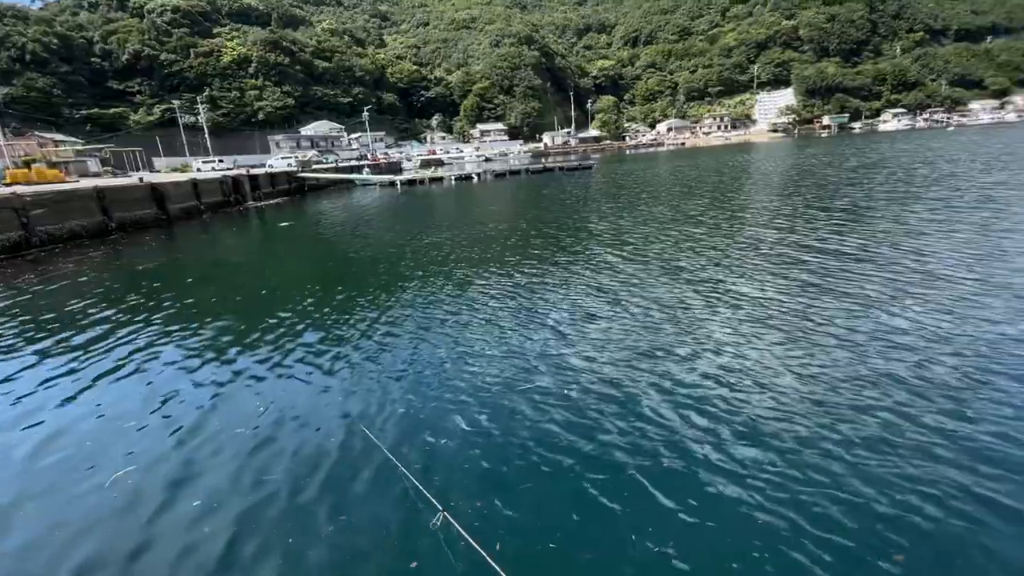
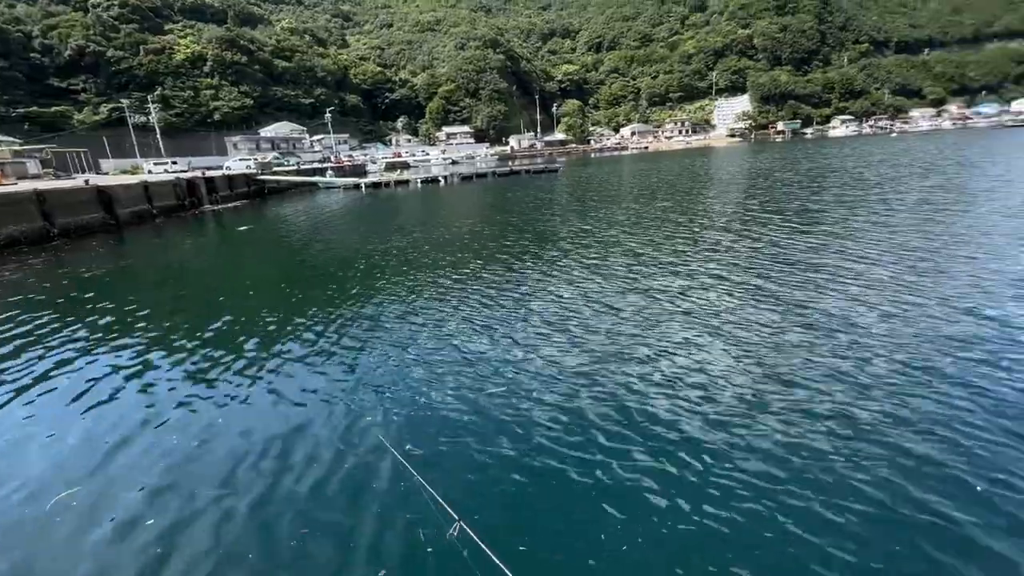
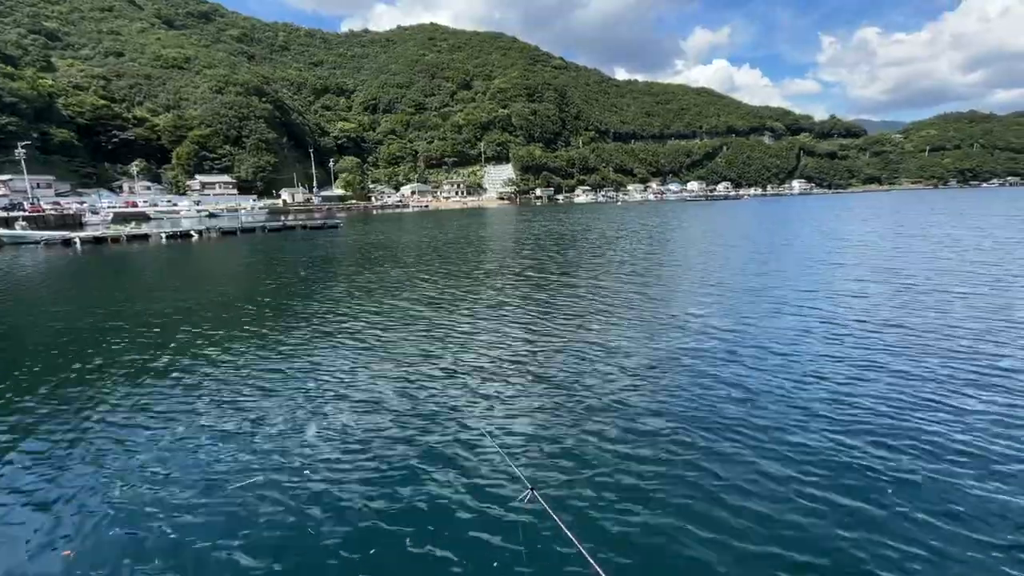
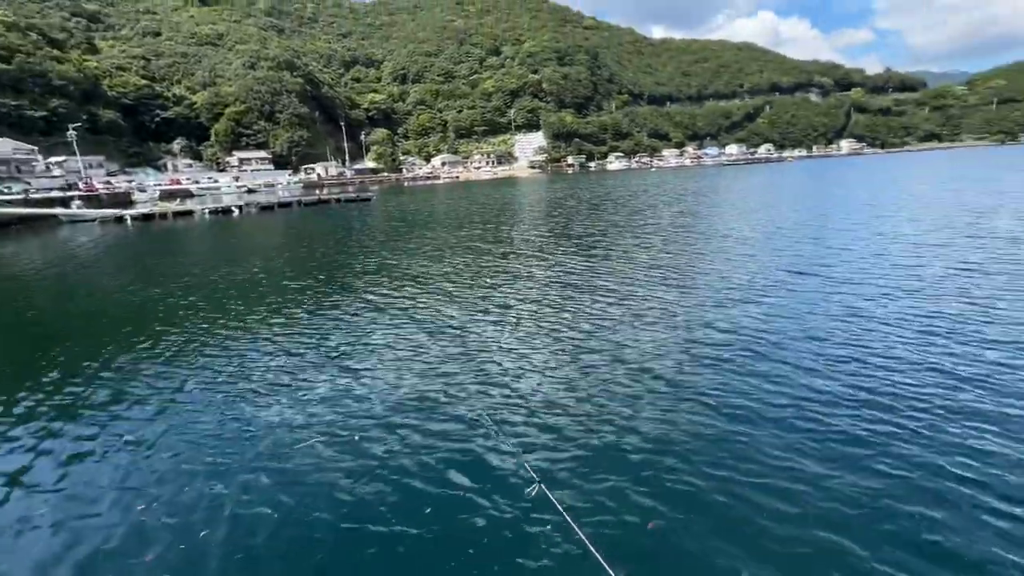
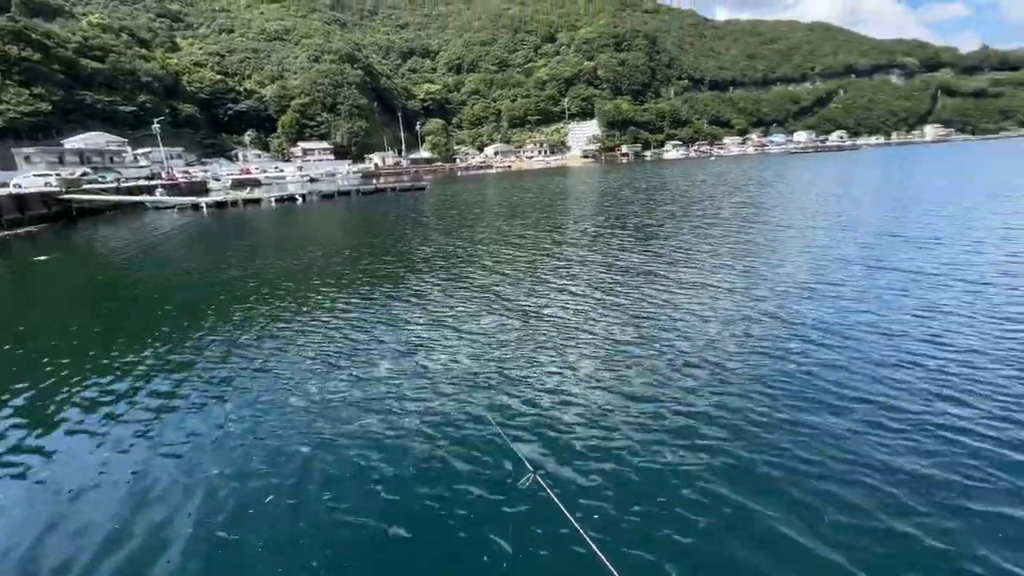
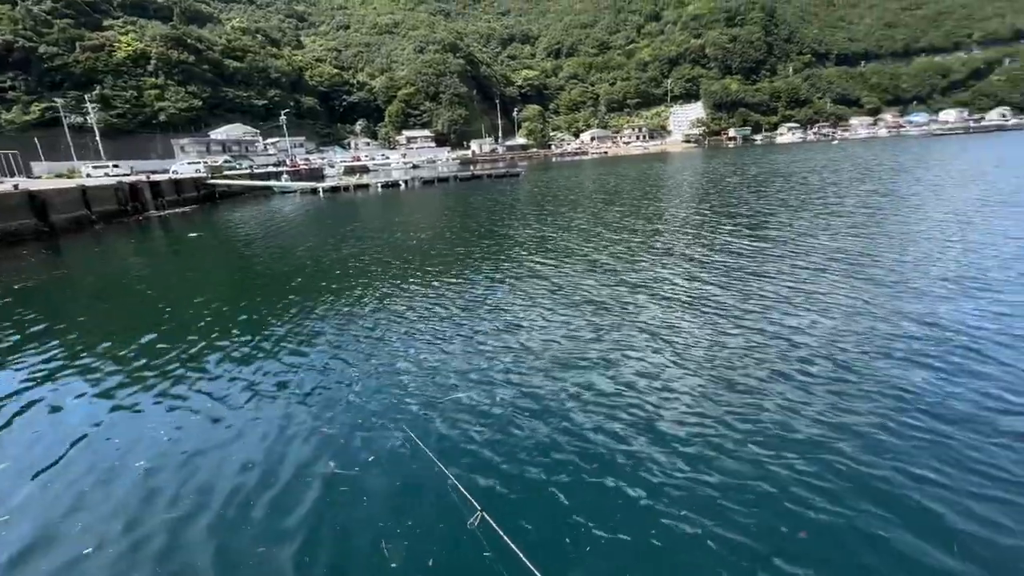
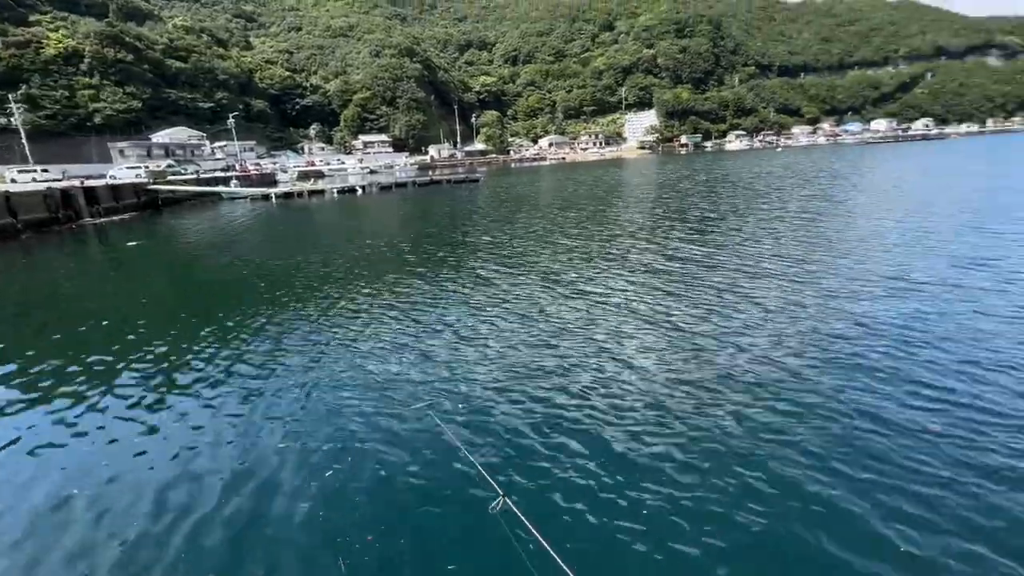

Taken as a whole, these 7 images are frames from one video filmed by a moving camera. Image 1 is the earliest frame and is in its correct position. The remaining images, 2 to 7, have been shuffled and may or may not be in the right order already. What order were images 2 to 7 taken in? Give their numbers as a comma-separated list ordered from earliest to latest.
2, 6, 7, 5, 4, 3
